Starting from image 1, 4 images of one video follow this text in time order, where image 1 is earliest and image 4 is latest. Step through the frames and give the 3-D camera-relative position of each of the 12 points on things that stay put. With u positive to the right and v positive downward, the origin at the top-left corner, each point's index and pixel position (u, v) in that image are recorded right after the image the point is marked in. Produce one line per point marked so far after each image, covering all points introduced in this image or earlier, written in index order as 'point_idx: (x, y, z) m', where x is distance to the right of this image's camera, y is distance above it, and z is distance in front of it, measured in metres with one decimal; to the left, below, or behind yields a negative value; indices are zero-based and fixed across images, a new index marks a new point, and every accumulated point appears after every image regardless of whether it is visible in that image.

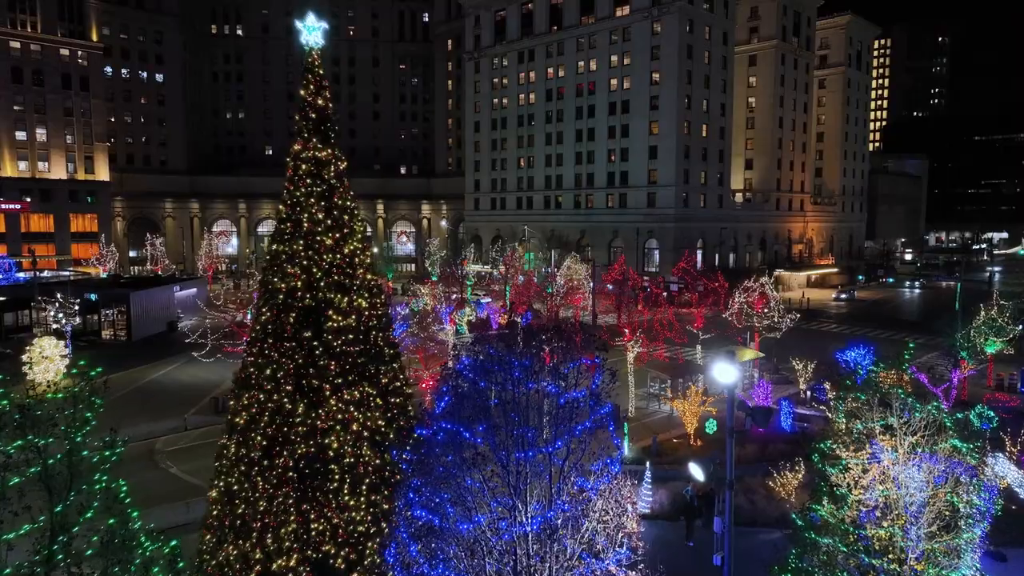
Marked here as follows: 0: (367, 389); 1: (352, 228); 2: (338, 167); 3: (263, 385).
0: (-3.1, -2.2, +14.2) m
1: (-3.4, +1.3, +14.6) m
2: (-3.8, +2.7, +14.6) m
3: (-5.1, -2.0, +13.7) m
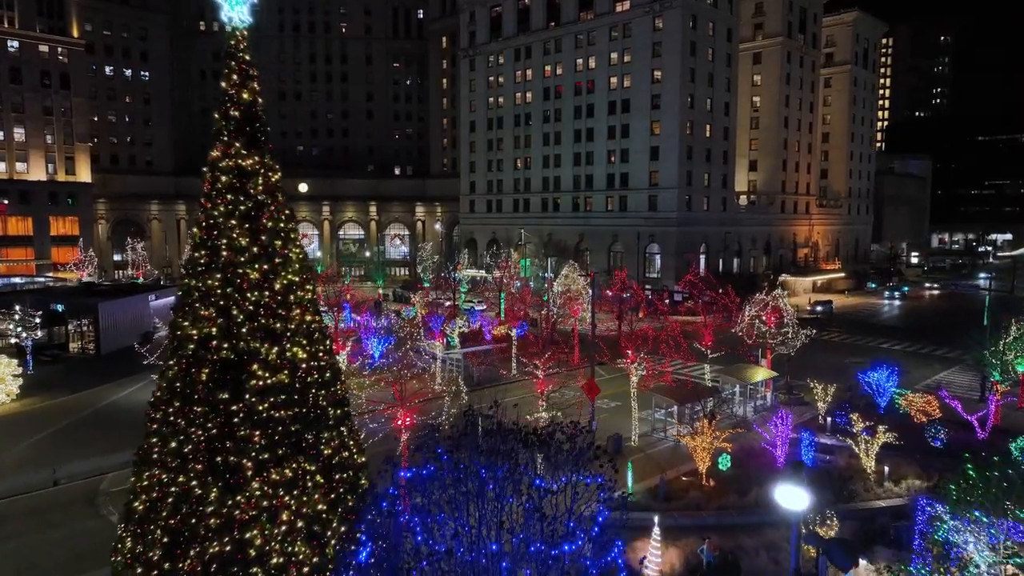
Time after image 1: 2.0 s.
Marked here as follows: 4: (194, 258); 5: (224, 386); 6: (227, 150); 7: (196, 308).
0: (-3.5, -3.0, +11.0) m
1: (-3.8, +0.5, +11.4) m
2: (-4.2, +1.9, +11.5) m
3: (-5.4, -2.7, +10.5) m
4: (-5.3, +0.5, +11.0) m
5: (-4.6, -1.6, +10.7) m
6: (-4.8, +2.3, +11.2) m
7: (-5.1, -0.3, +10.8) m
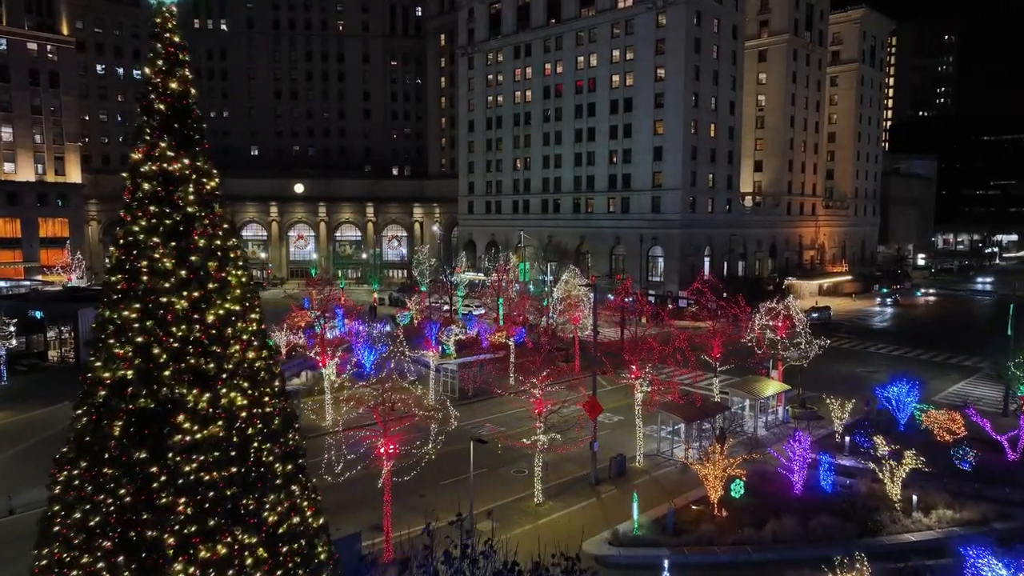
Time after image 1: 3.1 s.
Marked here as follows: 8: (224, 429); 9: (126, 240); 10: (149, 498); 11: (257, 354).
0: (-3.7, -3.4, +9.0) m
1: (-4.0, +0.1, +9.4) m
2: (-4.4, +1.4, +9.4) m
3: (-5.6, -3.2, +8.5) m
4: (-5.5, +0.1, +9.0) m
5: (-4.8, -2.0, +8.7) m
6: (-5.0, +1.9, +9.2) m
7: (-5.3, -0.8, +8.8) m
8: (-3.9, -1.9, +9.0) m
9: (-5.3, +0.6, +9.1) m
10: (-4.7, -2.7, +8.6) m
11: (-3.7, -0.9, +9.6) m
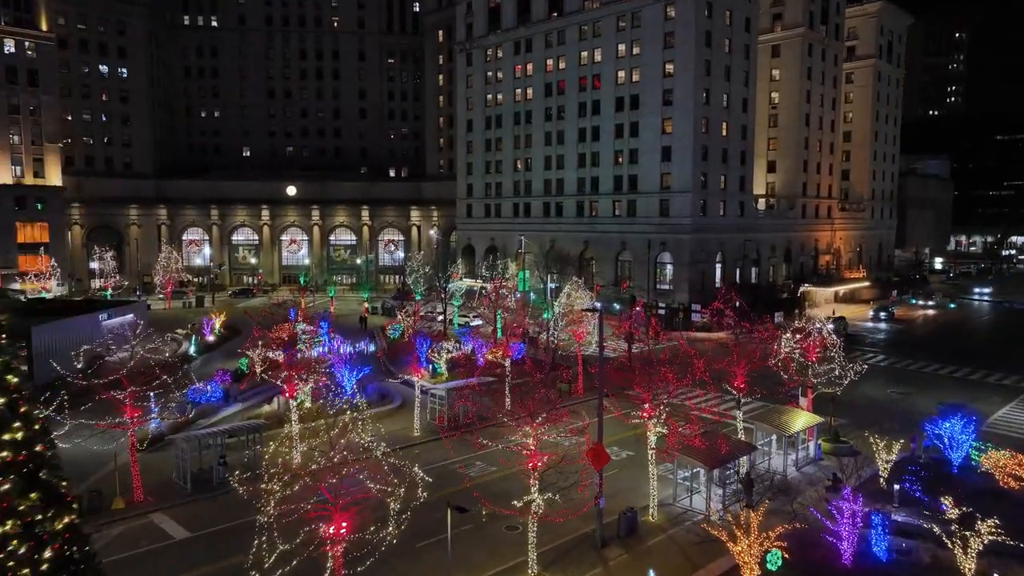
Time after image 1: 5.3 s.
0: (-4.1, -4.2, +4.8) m
1: (-4.4, -0.7, +5.2) m
2: (-4.8, +0.6, +5.2) m
3: (-6.1, -4.0, +4.3) m
4: (-5.9, -0.8, +4.8) m
5: (-5.3, -2.8, +4.4) m
6: (-5.4, +1.0, +4.9) m
7: (-5.8, -1.6, +4.6) m
8: (-4.4, -2.7, +4.8) m
9: (-5.7, -0.2, +4.8) m
10: (-5.1, -3.5, +4.4) m
11: (-4.2, -1.8, +5.4) m
